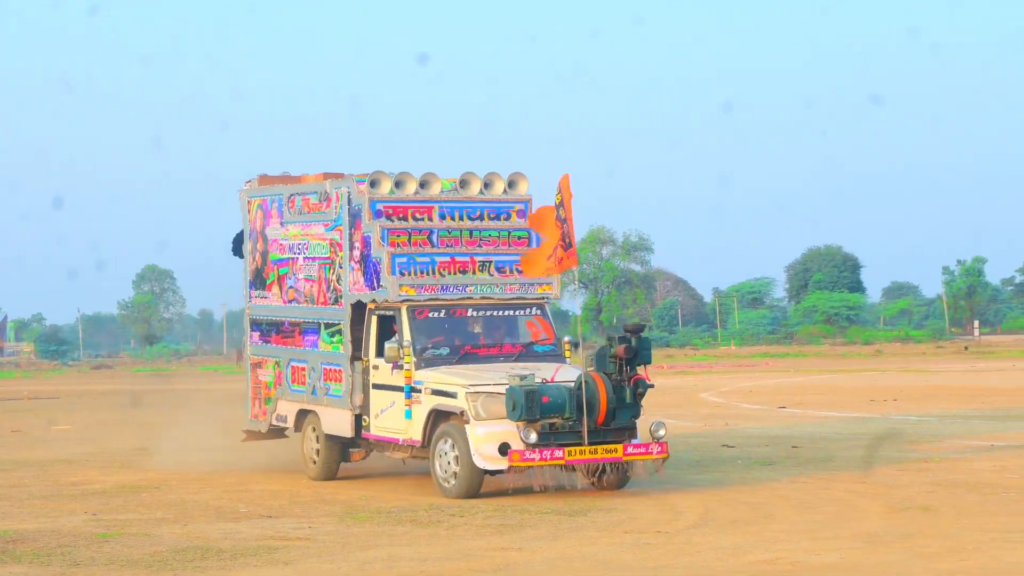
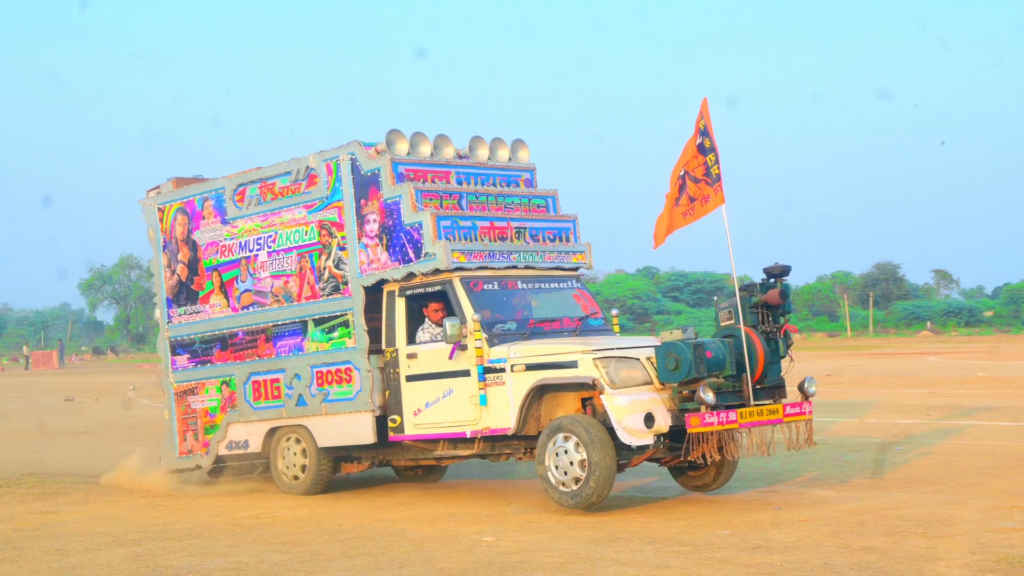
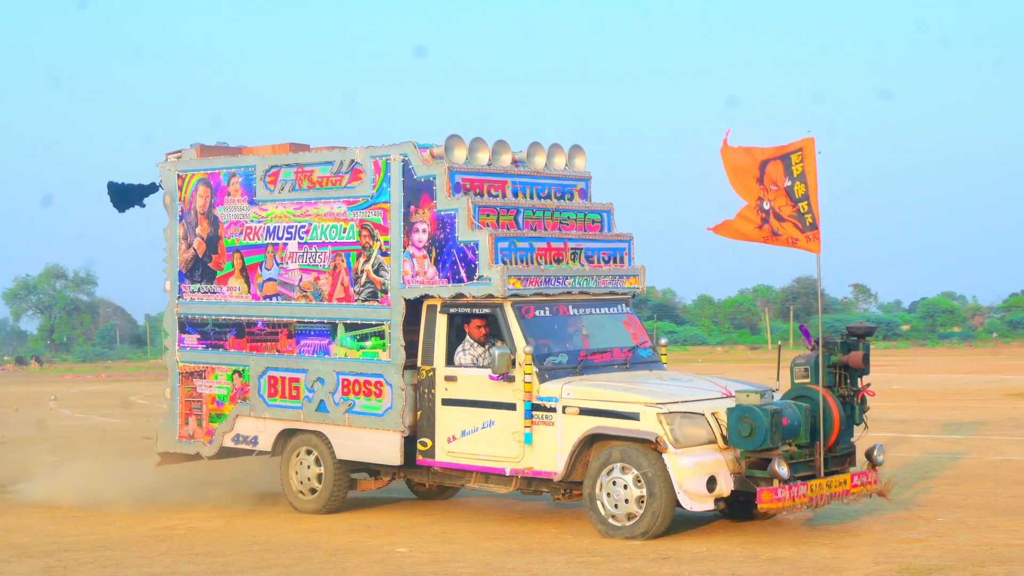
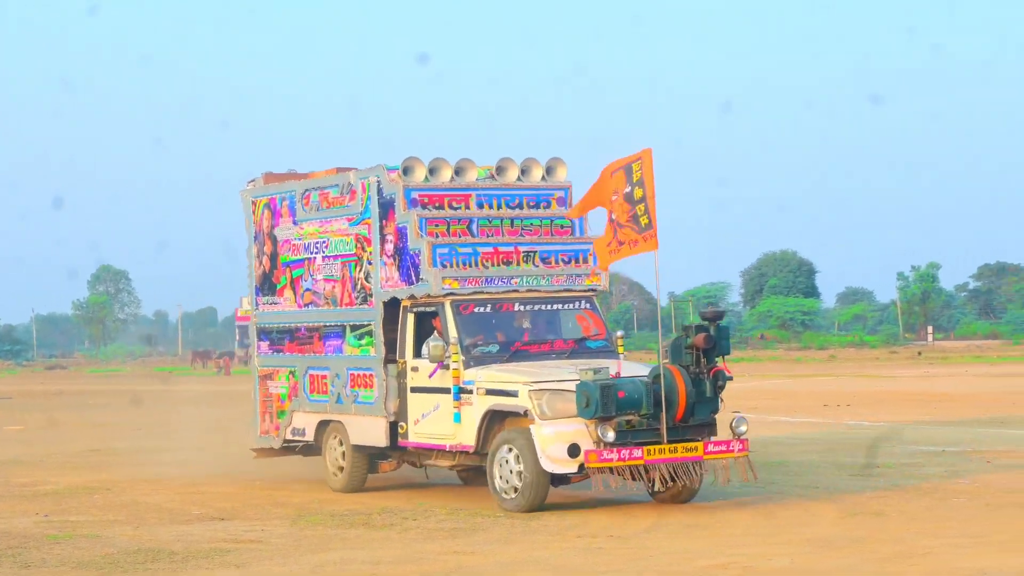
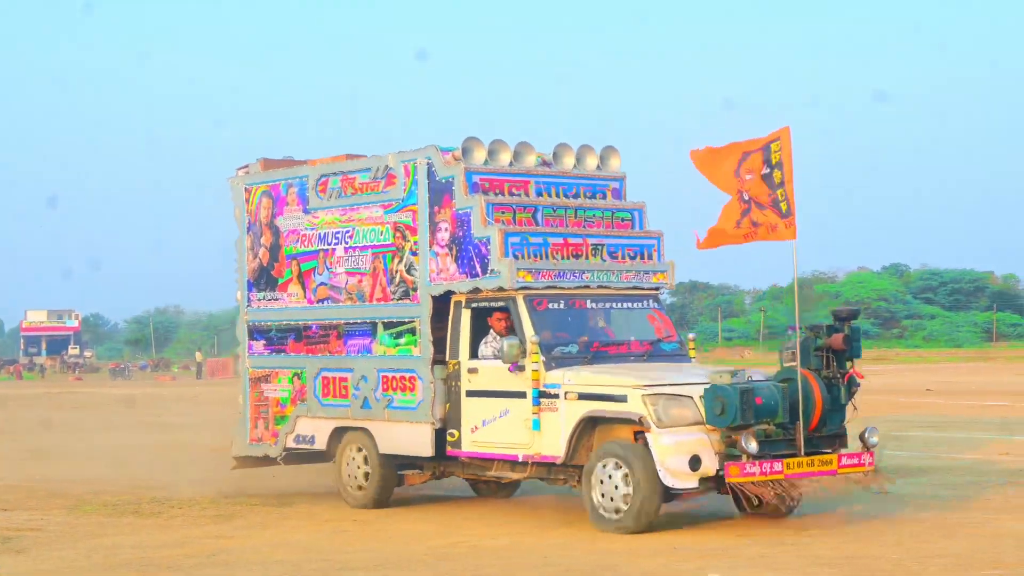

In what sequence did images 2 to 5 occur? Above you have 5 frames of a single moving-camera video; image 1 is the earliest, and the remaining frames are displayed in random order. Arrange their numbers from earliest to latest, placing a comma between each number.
4, 5, 2, 3
